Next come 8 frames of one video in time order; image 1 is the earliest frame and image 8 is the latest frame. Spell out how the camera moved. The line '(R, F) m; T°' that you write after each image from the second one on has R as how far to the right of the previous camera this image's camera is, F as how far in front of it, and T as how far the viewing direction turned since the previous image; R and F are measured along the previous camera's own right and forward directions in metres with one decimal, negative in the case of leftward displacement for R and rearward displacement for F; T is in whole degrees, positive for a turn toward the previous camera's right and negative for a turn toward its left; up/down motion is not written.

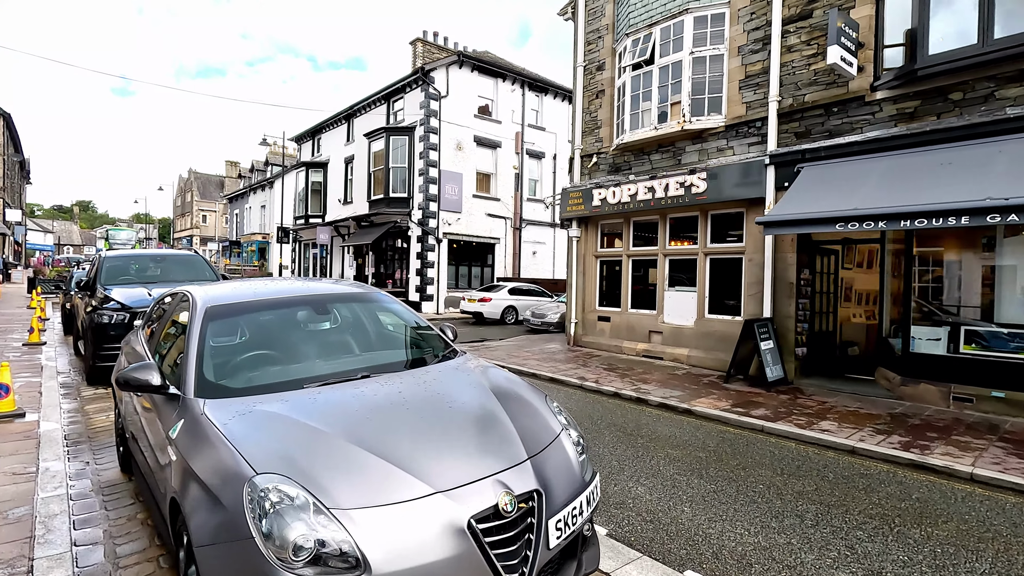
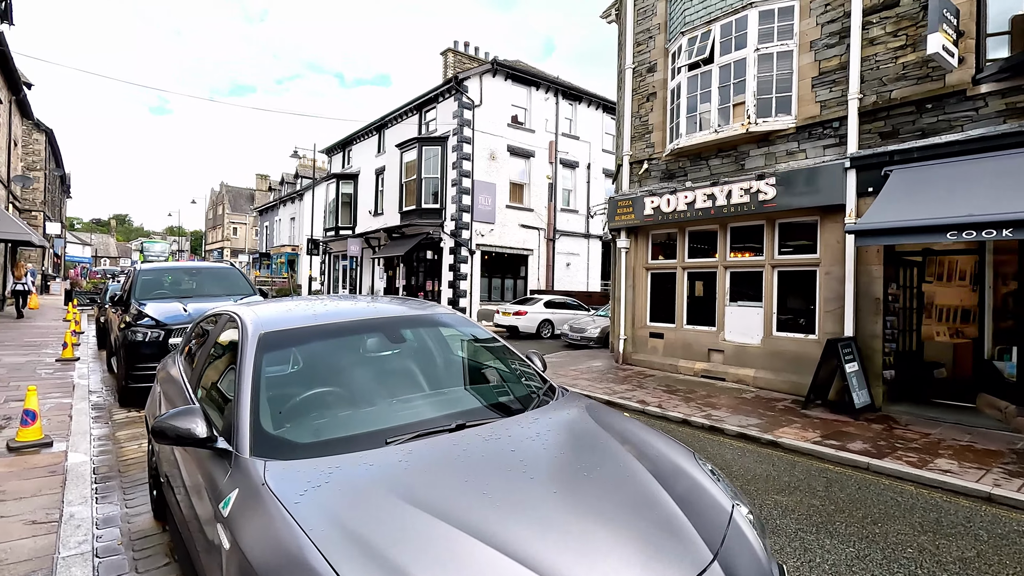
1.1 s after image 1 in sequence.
(-0.4, +0.6) m; -2°
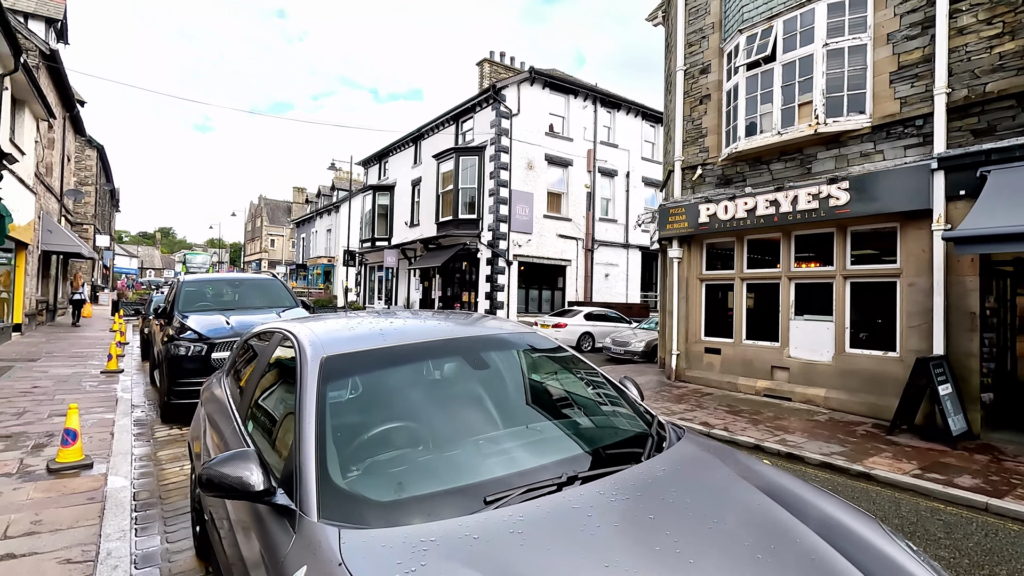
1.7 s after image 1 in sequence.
(-0.3, +0.4) m; -3°
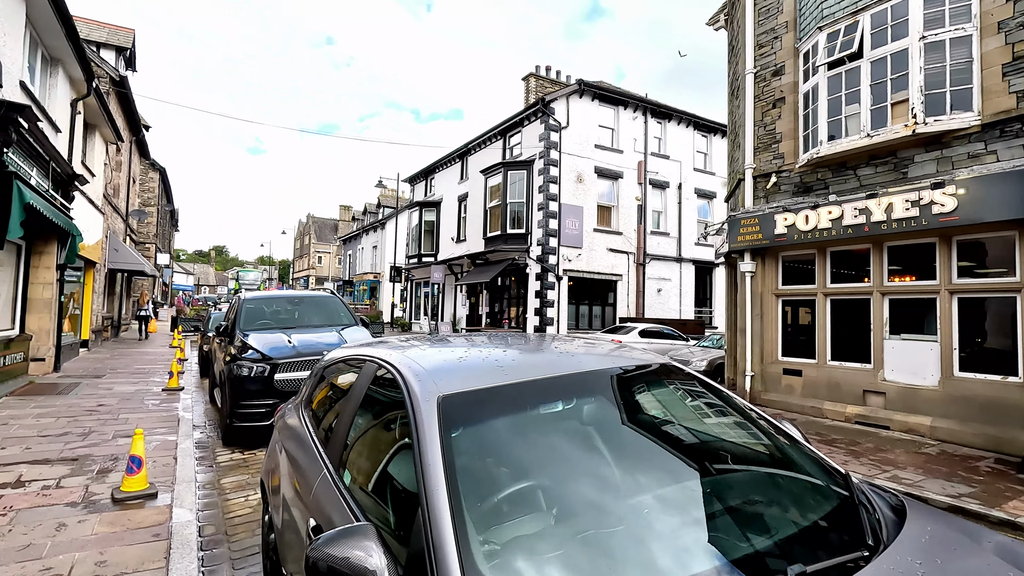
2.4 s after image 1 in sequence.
(-0.4, +0.4) m; -4°
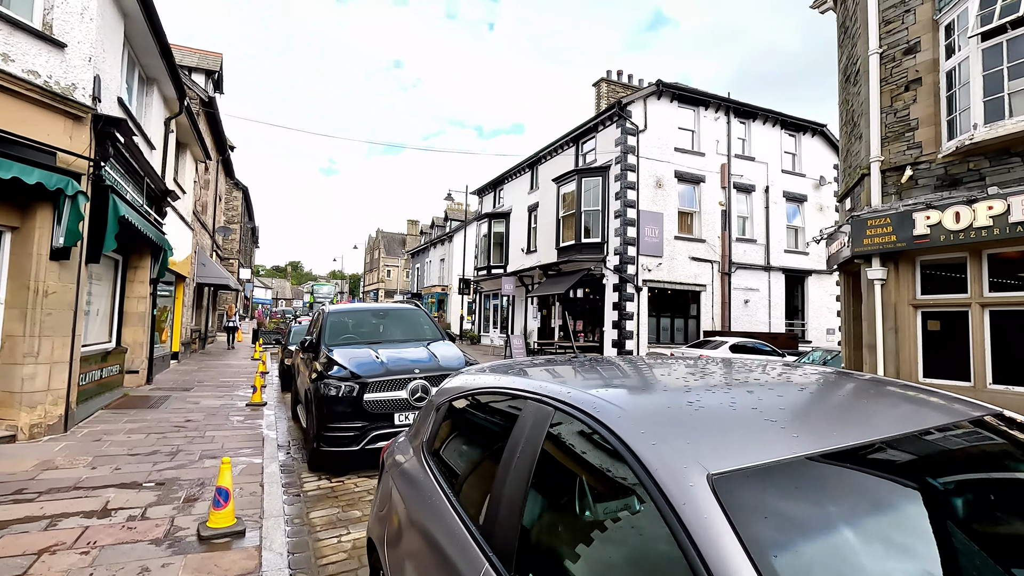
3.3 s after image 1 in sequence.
(-0.5, +0.6) m; -7°
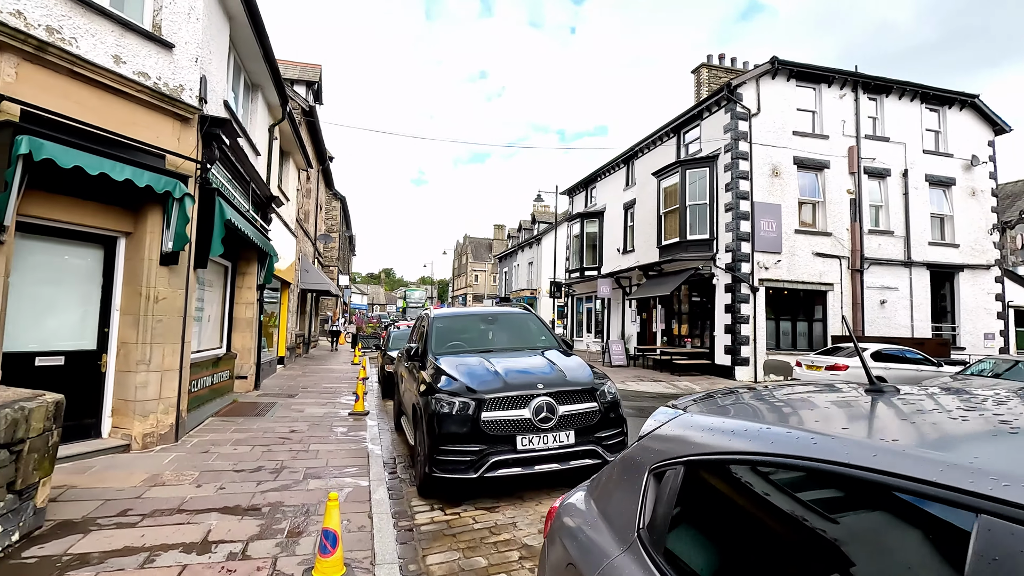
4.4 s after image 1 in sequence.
(-0.5, +0.8) m; -9°
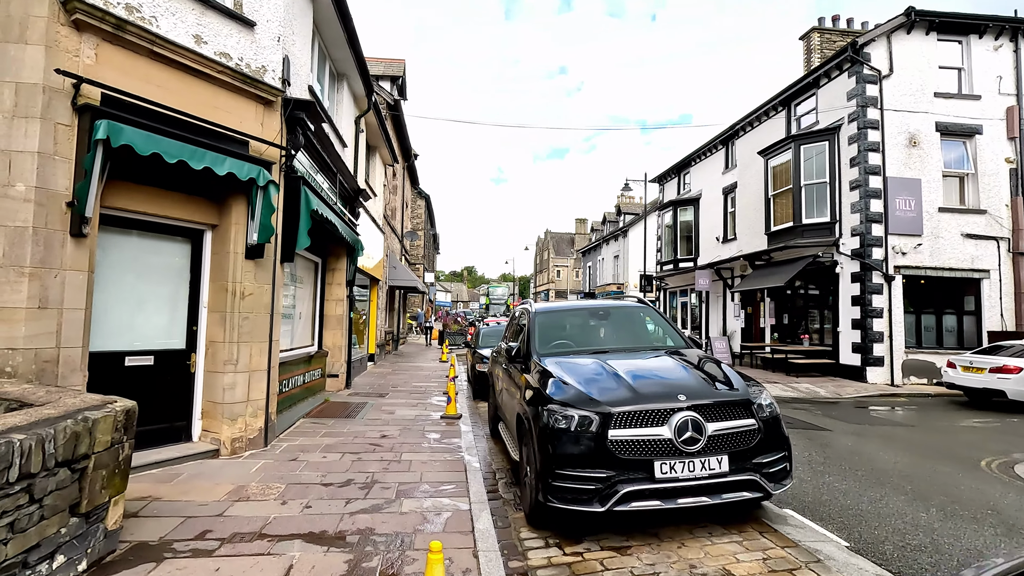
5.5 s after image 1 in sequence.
(-0.3, +0.8) m; -9°
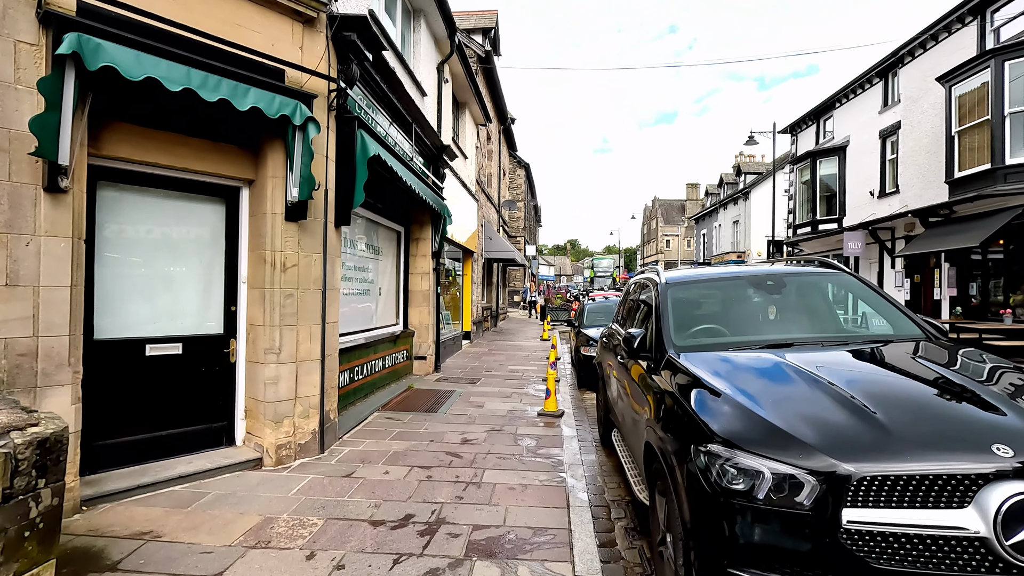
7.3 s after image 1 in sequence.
(-0.1, +1.5) m; -11°
